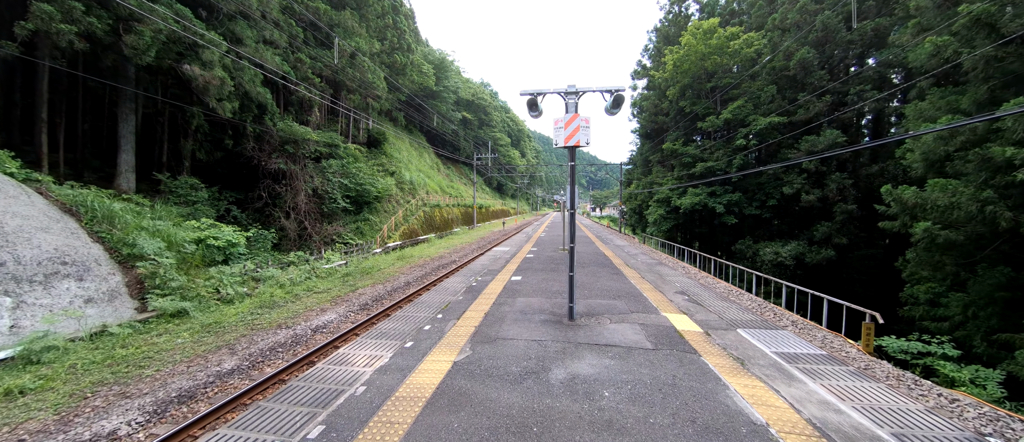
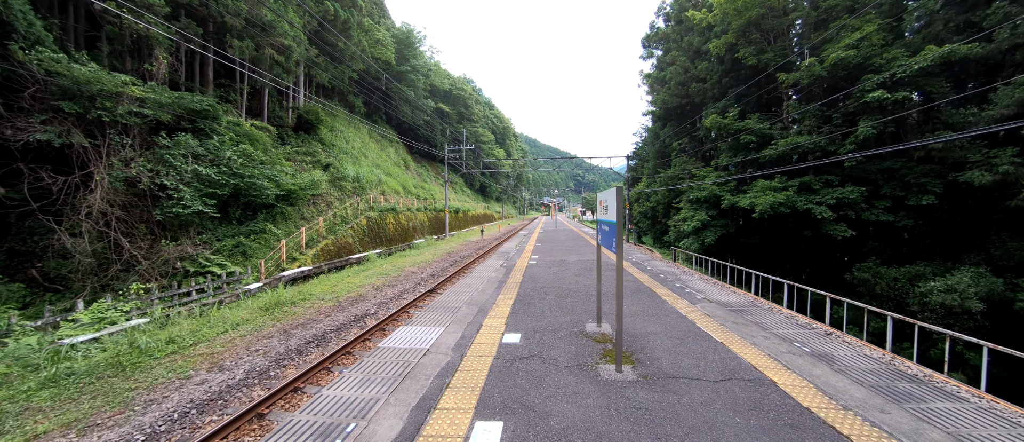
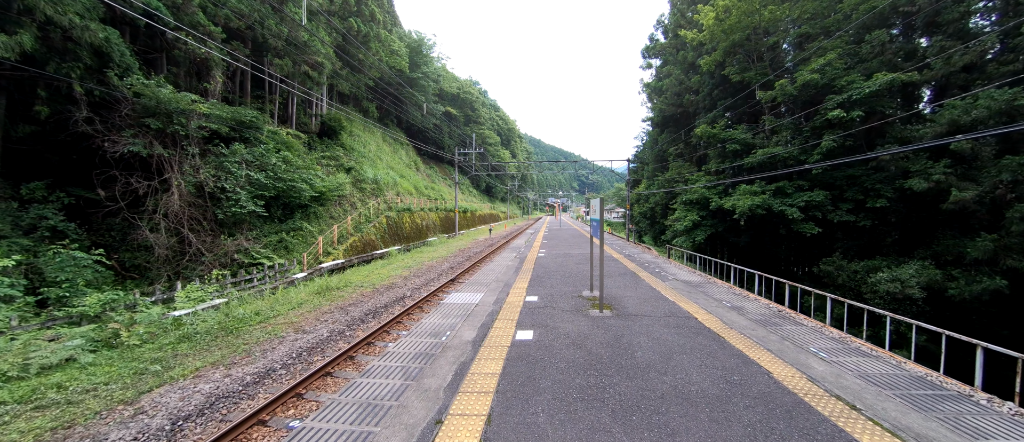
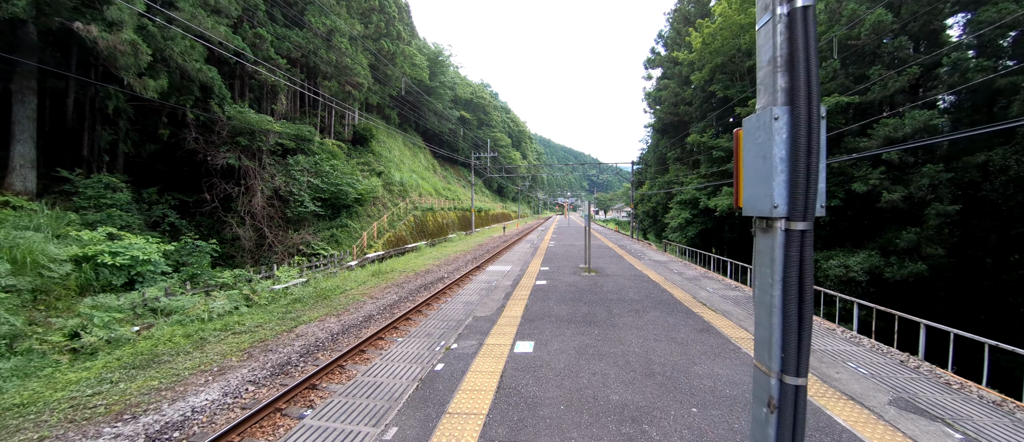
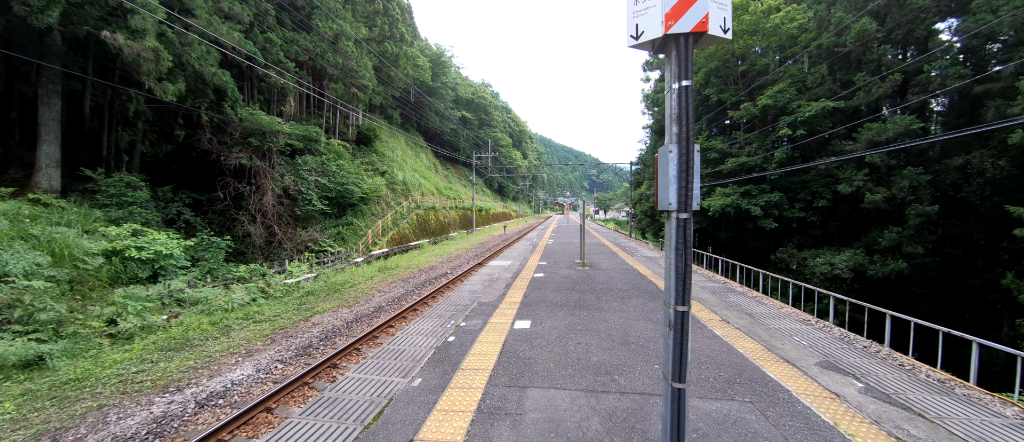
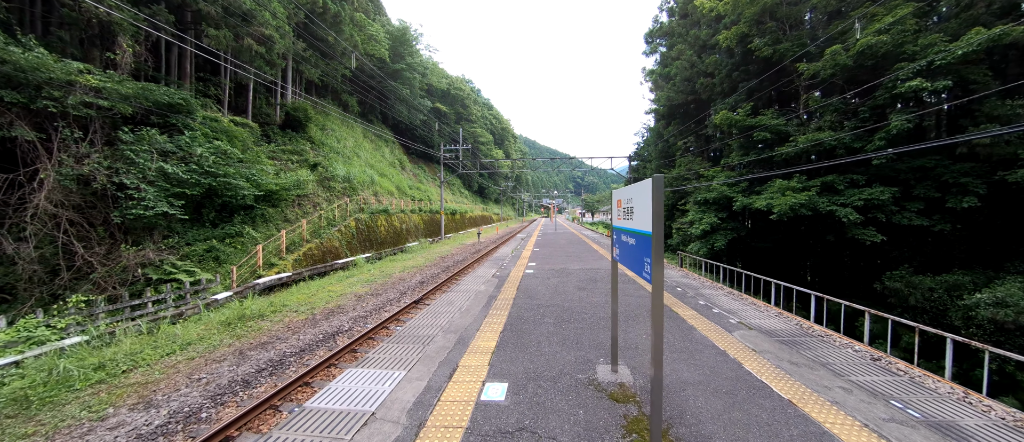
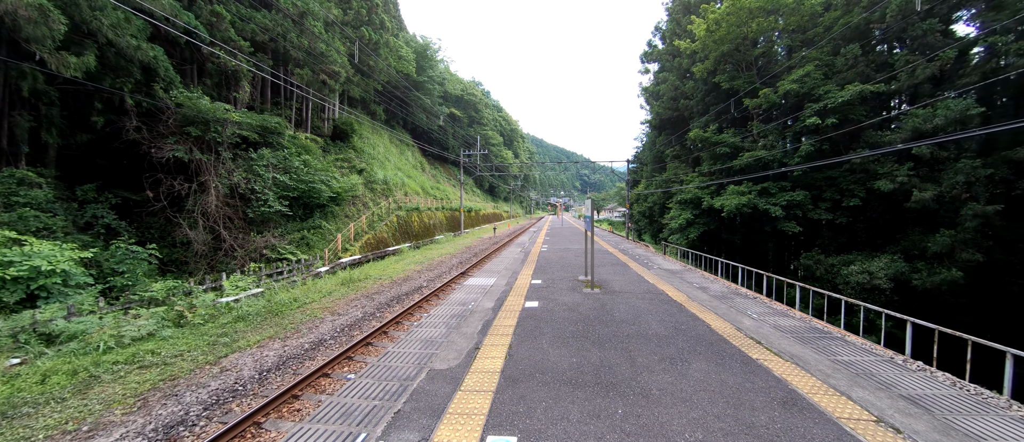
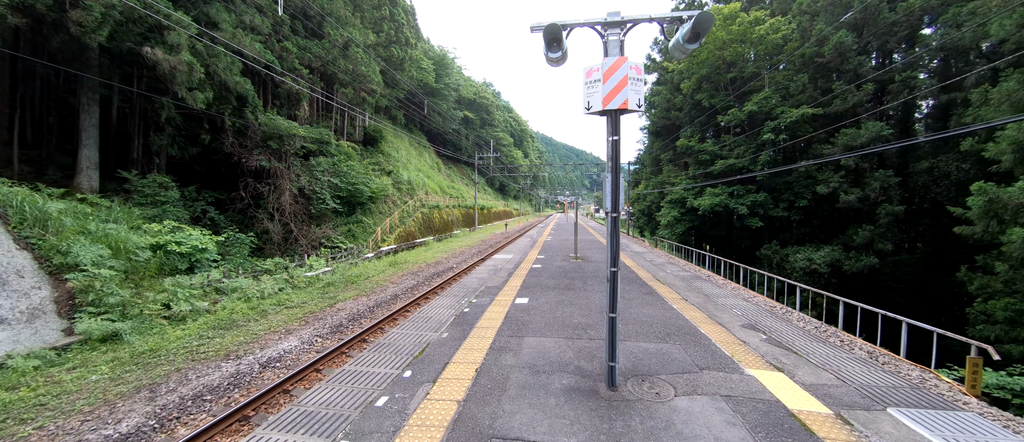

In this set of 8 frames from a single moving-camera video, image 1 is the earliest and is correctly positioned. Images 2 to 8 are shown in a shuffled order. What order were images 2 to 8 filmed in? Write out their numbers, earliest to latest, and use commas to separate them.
8, 5, 4, 7, 3, 2, 6
